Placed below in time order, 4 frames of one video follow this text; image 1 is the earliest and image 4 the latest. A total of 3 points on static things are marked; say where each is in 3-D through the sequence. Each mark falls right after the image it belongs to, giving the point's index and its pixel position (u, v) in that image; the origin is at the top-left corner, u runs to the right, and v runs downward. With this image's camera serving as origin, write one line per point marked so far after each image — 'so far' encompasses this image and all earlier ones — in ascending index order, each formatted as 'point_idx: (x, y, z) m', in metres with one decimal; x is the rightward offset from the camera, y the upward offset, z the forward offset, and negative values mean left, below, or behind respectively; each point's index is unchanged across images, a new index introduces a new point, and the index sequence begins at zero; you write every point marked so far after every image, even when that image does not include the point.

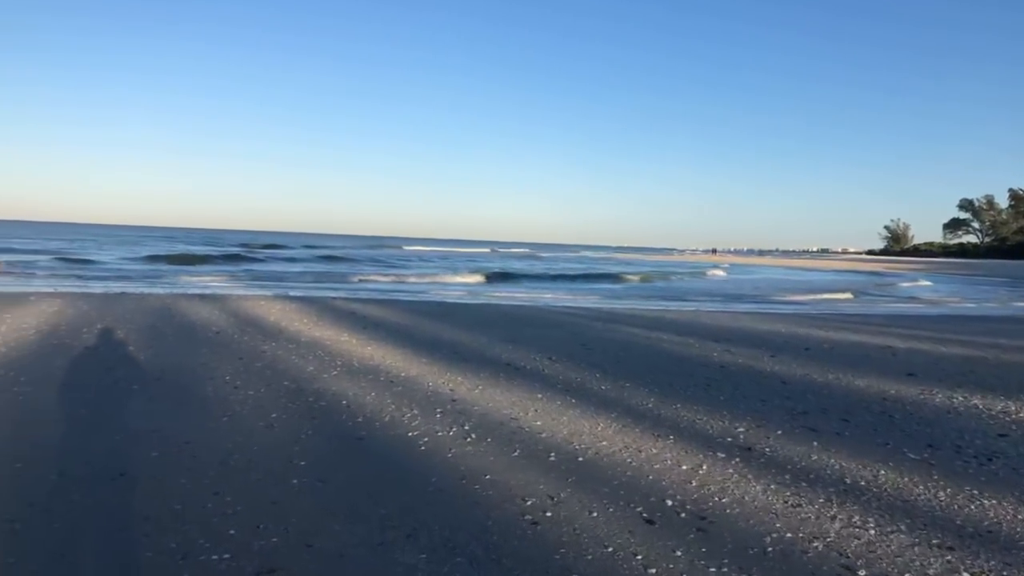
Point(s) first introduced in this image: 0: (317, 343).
0: (-2.6, -0.7, +10.2) m
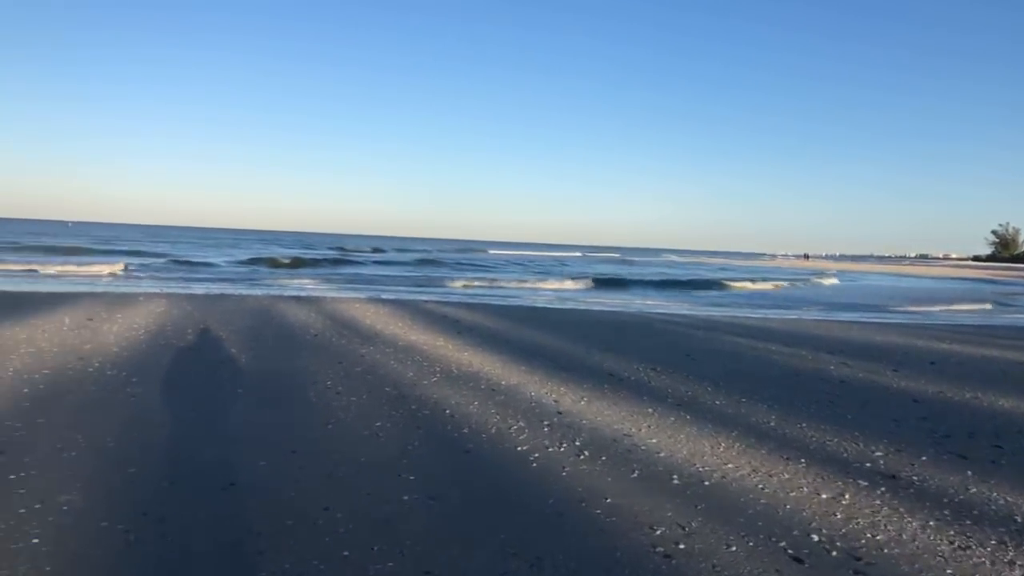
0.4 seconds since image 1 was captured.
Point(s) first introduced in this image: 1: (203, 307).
0: (-1.3, -0.8, +10.0) m
1: (-6.0, -0.4, +15.1) m
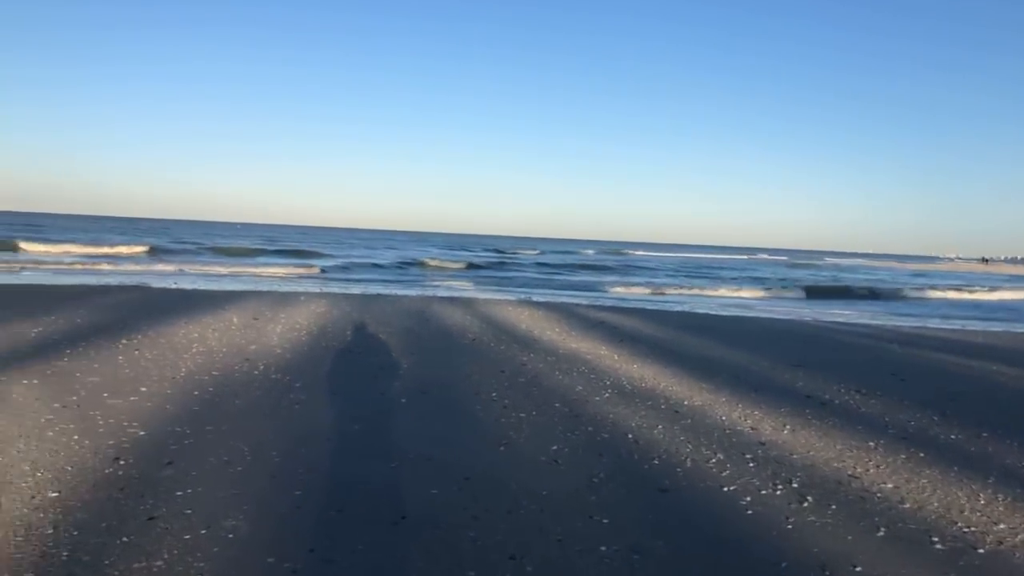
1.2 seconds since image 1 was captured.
0: (+0.8, -0.8, +9.3) m
1: (-3.0, -0.4, +15.1) m
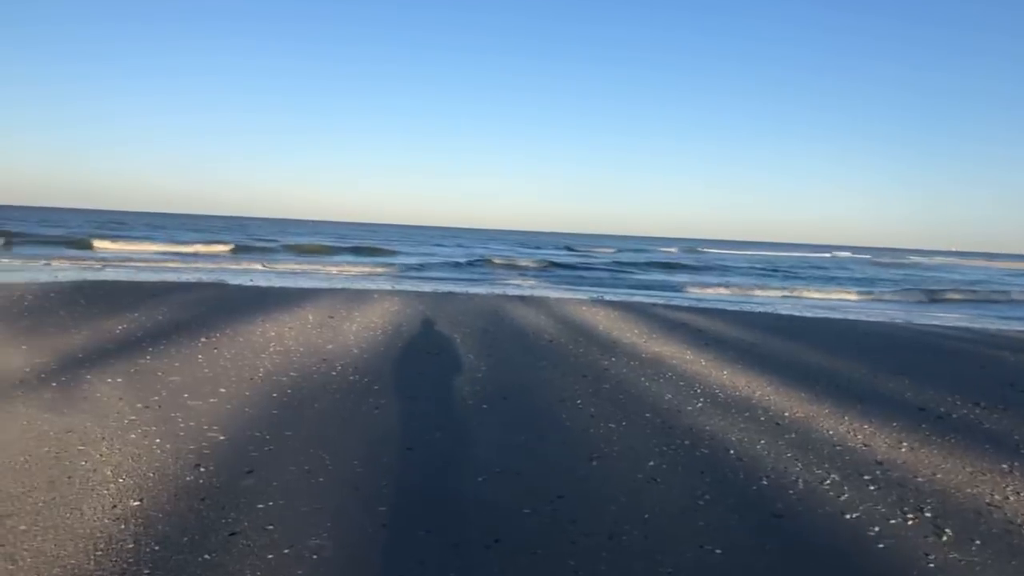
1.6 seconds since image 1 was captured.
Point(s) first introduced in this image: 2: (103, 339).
0: (+1.7, -0.9, +8.9) m
1: (-1.5, -0.3, +15.0) m
2: (-4.9, -0.6, +9.2) m
